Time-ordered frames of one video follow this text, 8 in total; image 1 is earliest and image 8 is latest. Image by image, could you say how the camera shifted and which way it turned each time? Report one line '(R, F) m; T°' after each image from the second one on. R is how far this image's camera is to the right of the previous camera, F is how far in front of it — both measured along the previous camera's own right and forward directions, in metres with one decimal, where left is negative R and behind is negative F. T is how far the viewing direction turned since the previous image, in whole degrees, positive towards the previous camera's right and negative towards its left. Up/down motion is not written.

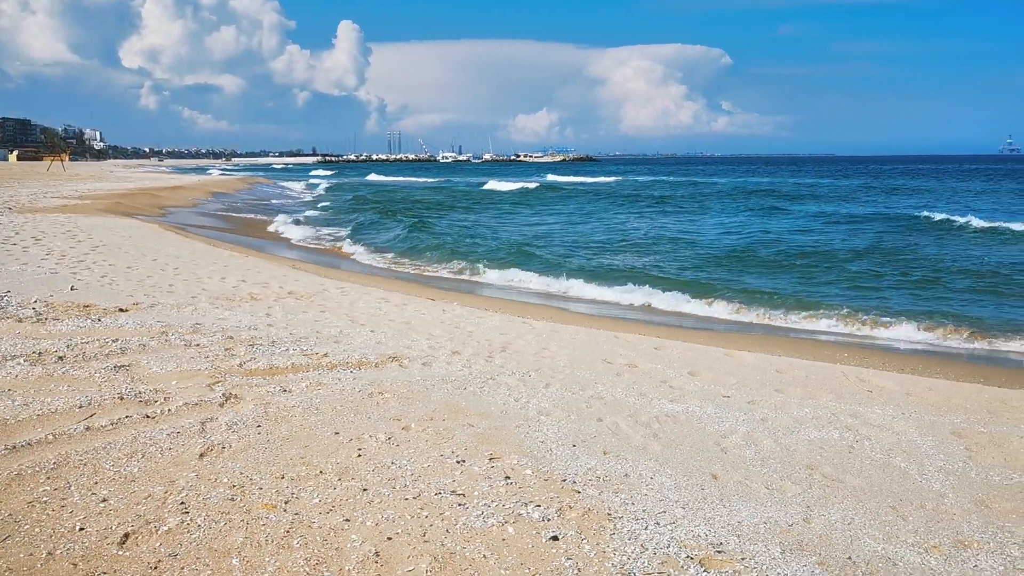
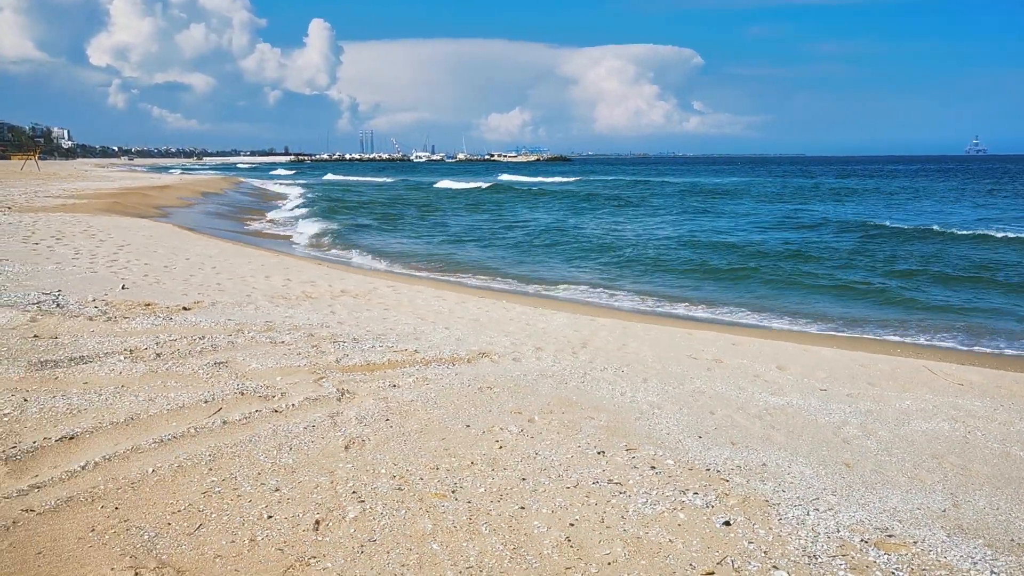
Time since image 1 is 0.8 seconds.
(-0.9, -0.1) m; +1°
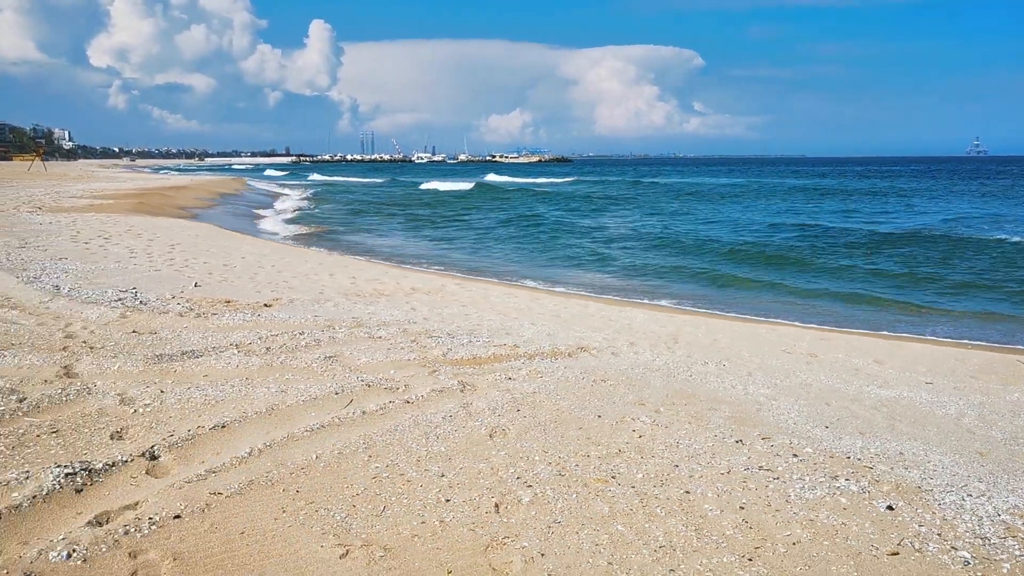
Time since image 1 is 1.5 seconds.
(-0.8, -0.2) m; 0°
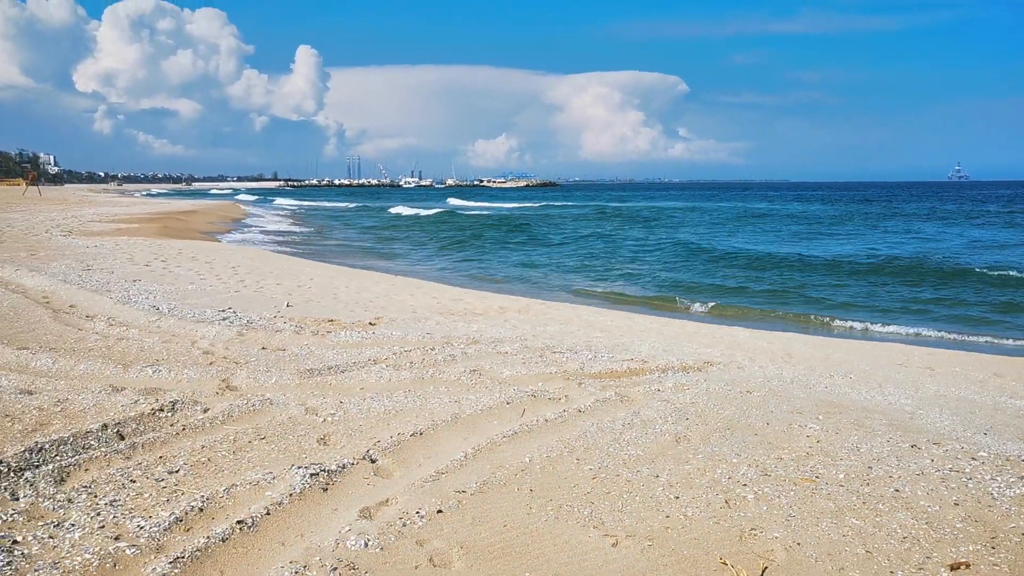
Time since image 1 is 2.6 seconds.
(-1.1, -0.3) m; 0°
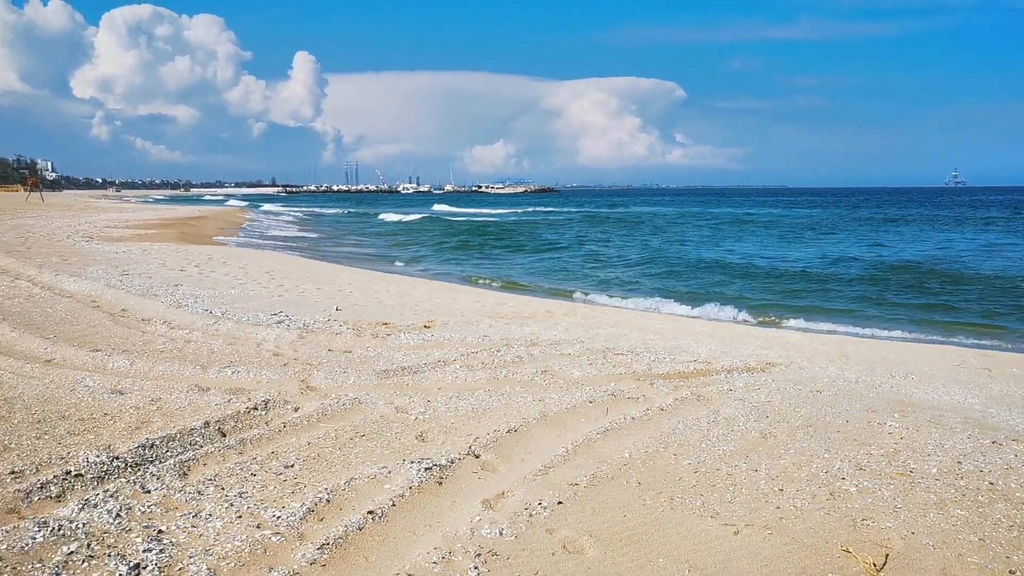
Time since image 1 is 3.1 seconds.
(-0.6, -0.2) m; 0°
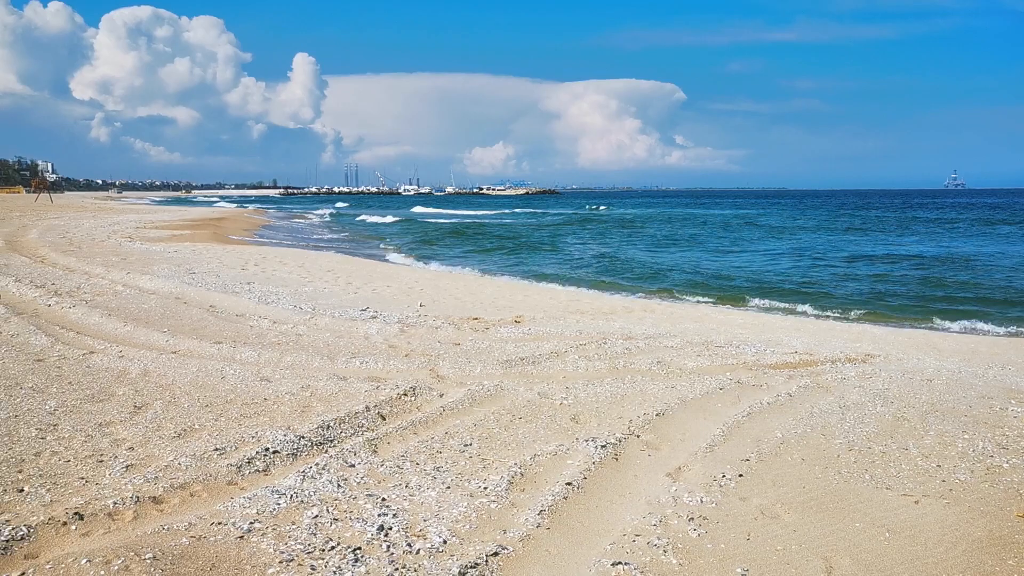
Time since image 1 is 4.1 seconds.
(-0.9, -0.4) m; 0°
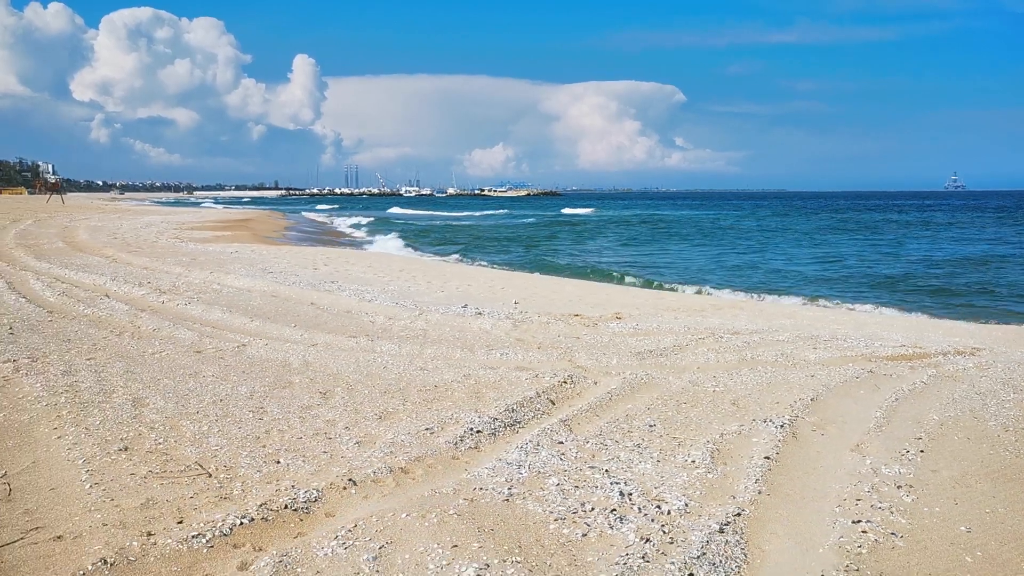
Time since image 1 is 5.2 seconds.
(-1.1, -0.6) m; -1°
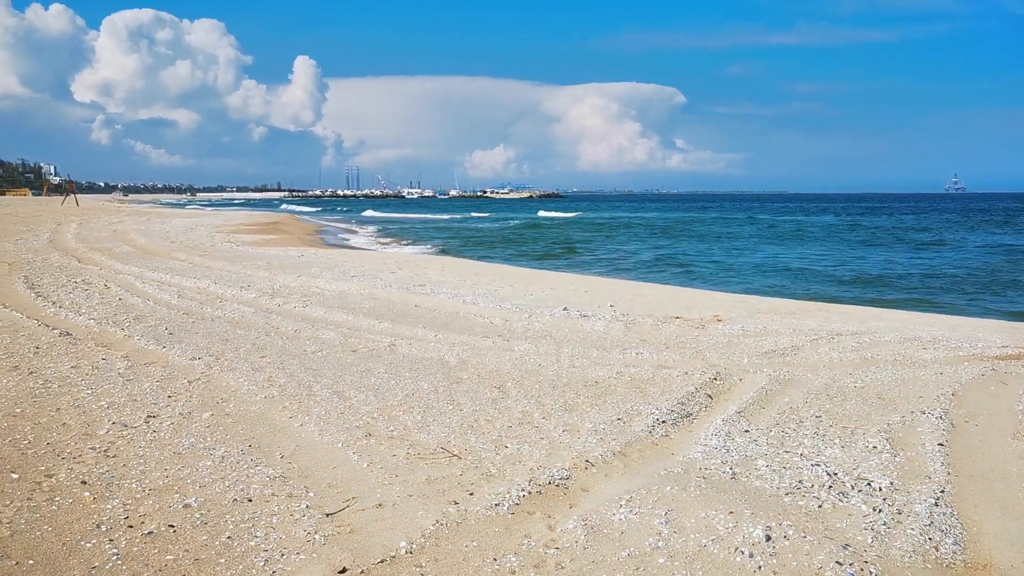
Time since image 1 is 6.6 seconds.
(-1.3, -0.8) m; -1°
